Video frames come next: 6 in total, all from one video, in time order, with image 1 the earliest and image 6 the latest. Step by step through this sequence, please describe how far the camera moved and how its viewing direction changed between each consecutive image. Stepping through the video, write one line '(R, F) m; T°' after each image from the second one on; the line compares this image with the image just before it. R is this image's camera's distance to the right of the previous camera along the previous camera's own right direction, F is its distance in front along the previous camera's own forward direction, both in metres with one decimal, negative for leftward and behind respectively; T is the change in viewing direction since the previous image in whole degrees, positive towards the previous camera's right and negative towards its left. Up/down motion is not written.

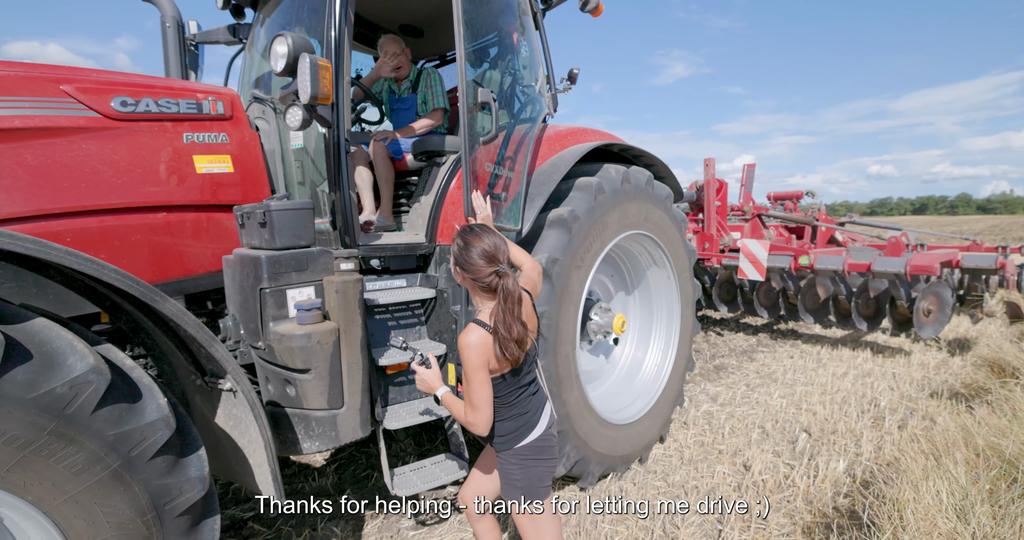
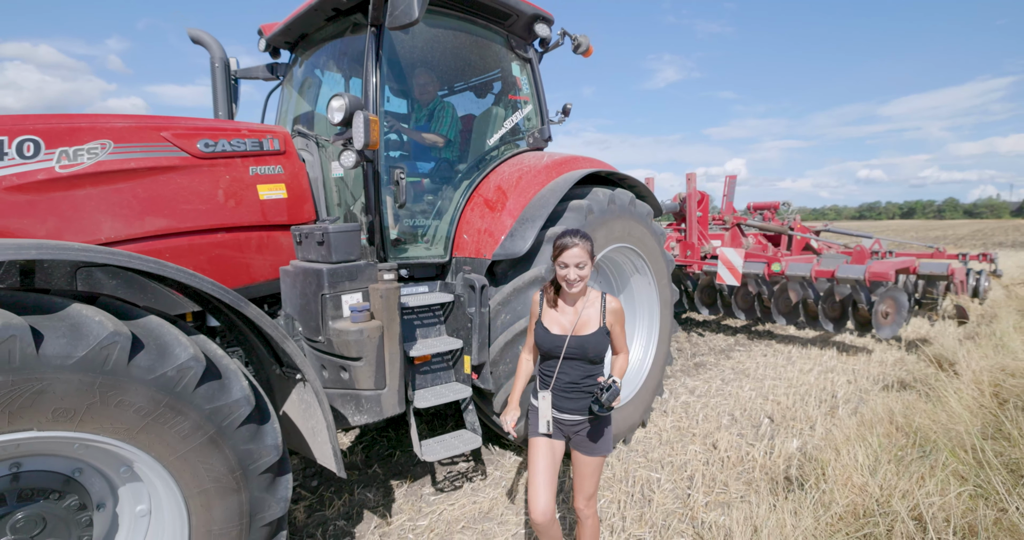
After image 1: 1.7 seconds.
(-0.1, -0.5) m; +1°
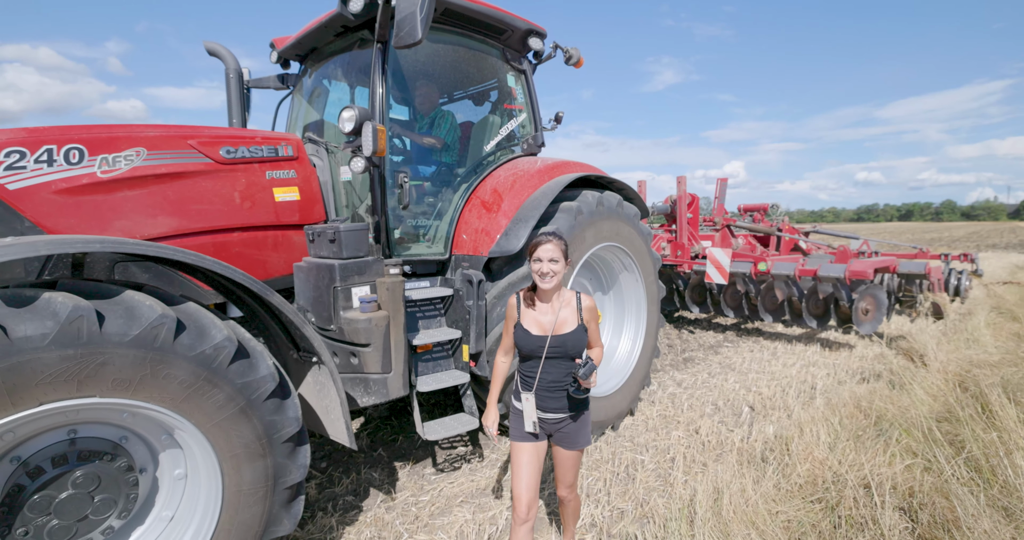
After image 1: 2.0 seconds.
(0.0, -0.3) m; 0°
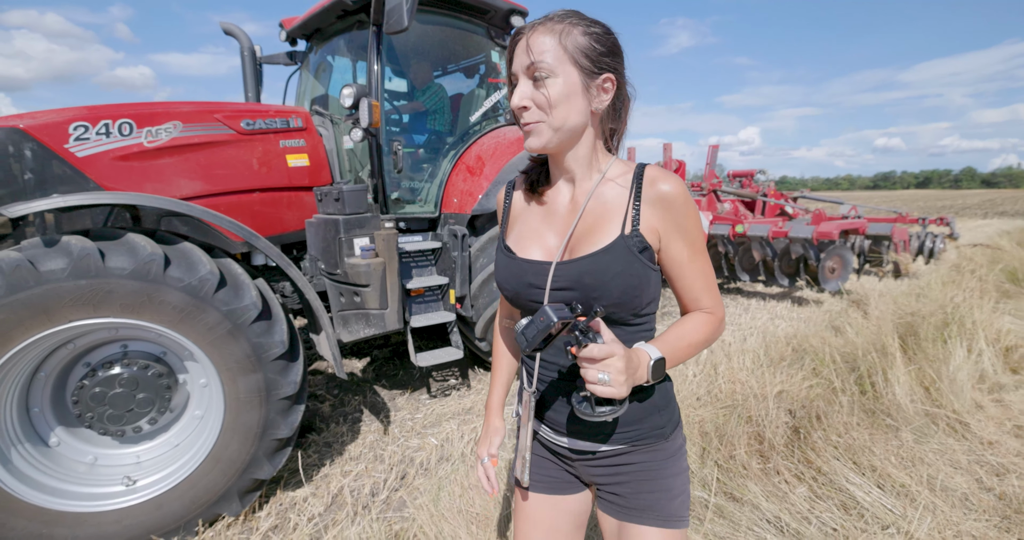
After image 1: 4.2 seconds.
(+0.2, -0.5) m; -1°
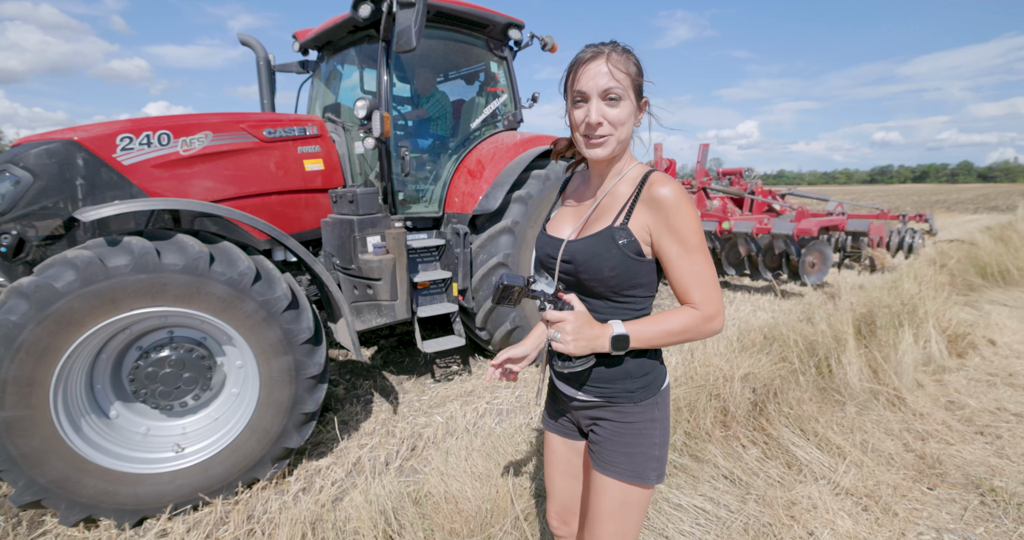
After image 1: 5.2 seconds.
(0.0, -0.3) m; 0°
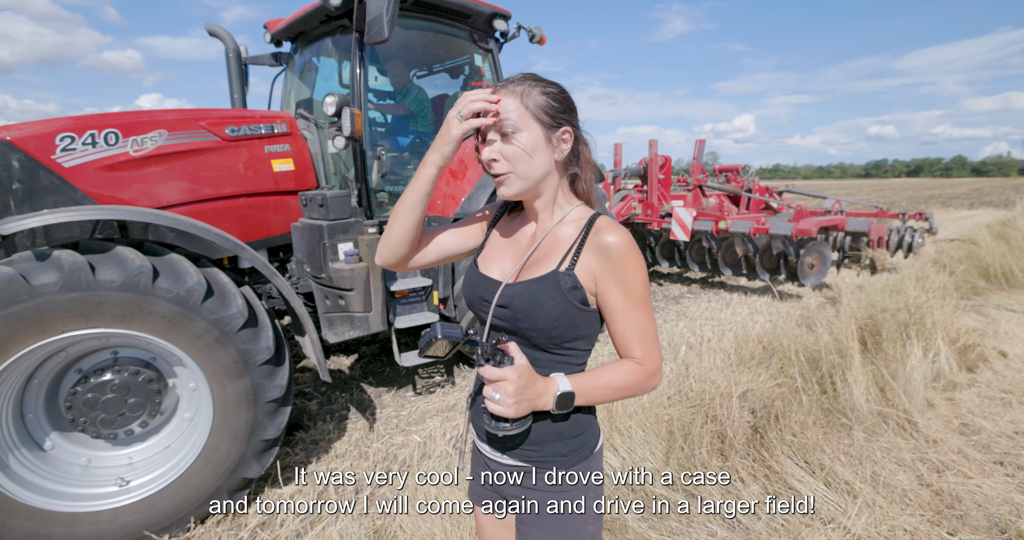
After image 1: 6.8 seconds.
(+0.1, +0.2) m; 0°
